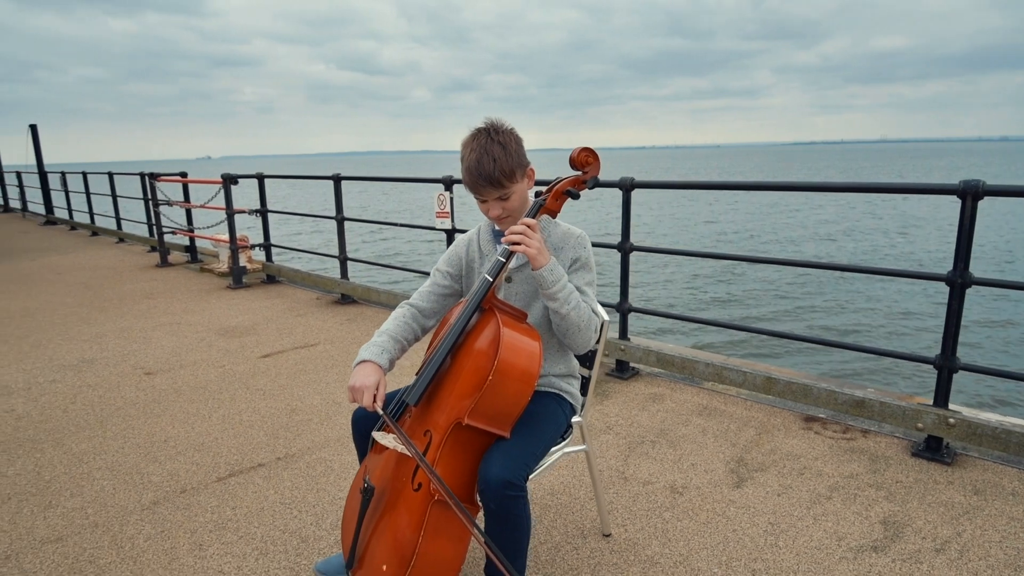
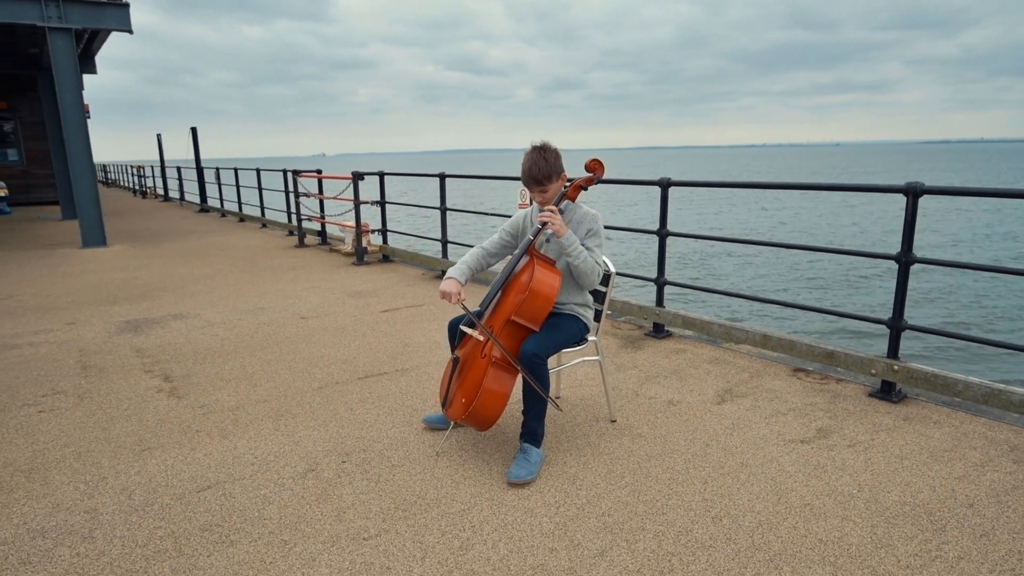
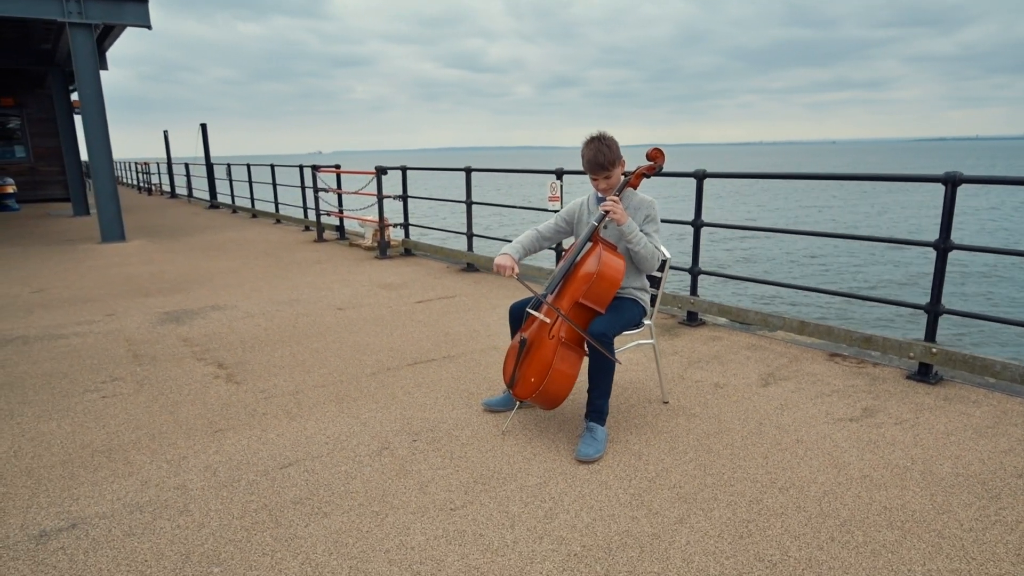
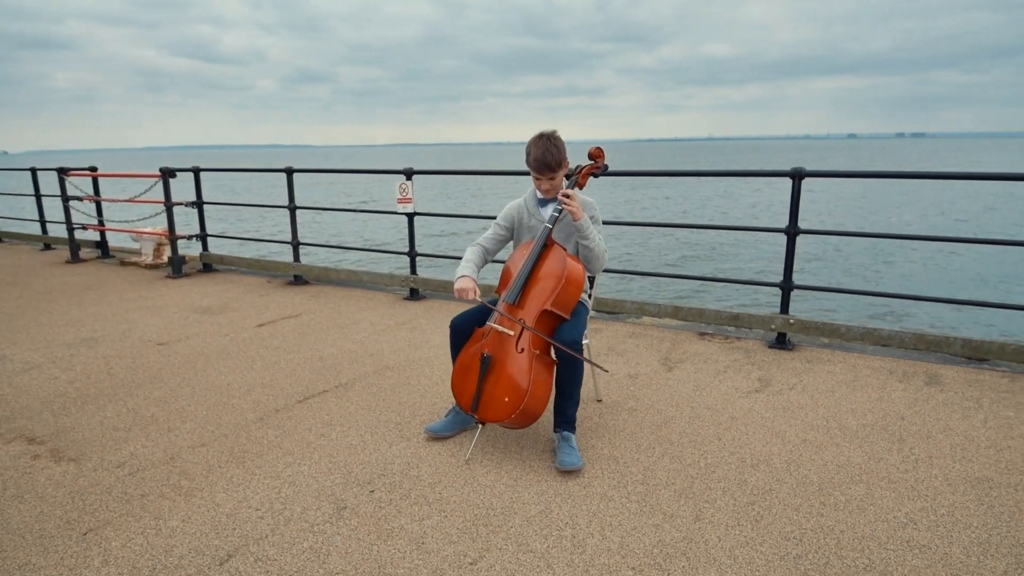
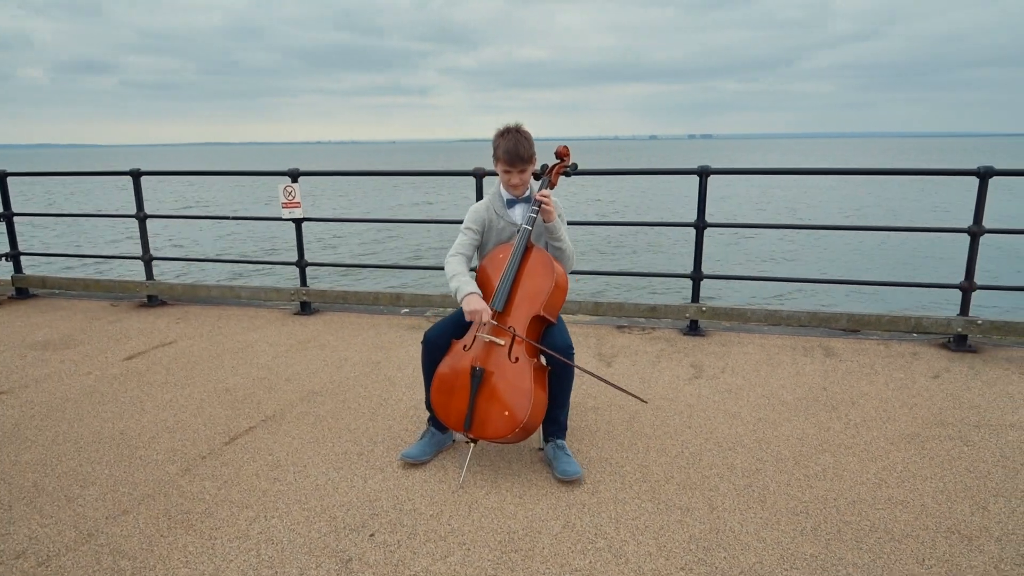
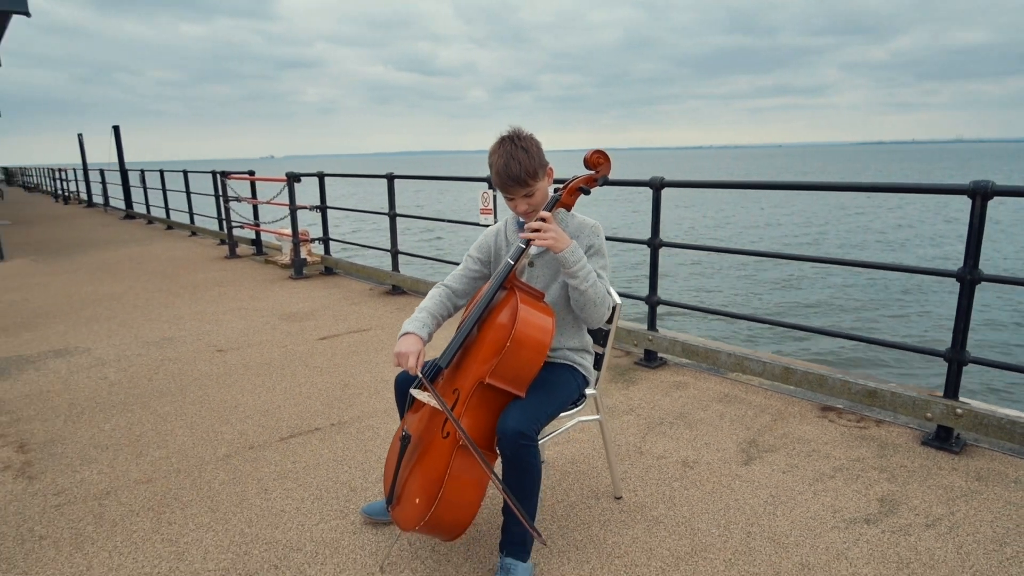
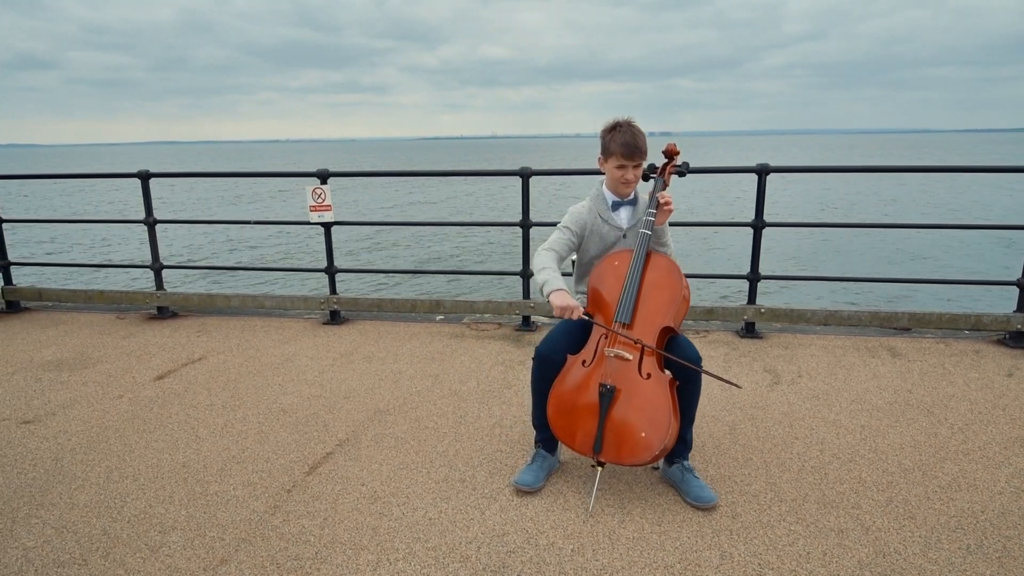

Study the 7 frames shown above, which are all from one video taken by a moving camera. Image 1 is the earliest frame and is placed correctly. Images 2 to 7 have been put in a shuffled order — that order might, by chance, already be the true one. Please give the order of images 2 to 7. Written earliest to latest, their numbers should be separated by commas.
6, 2, 3, 4, 5, 7
